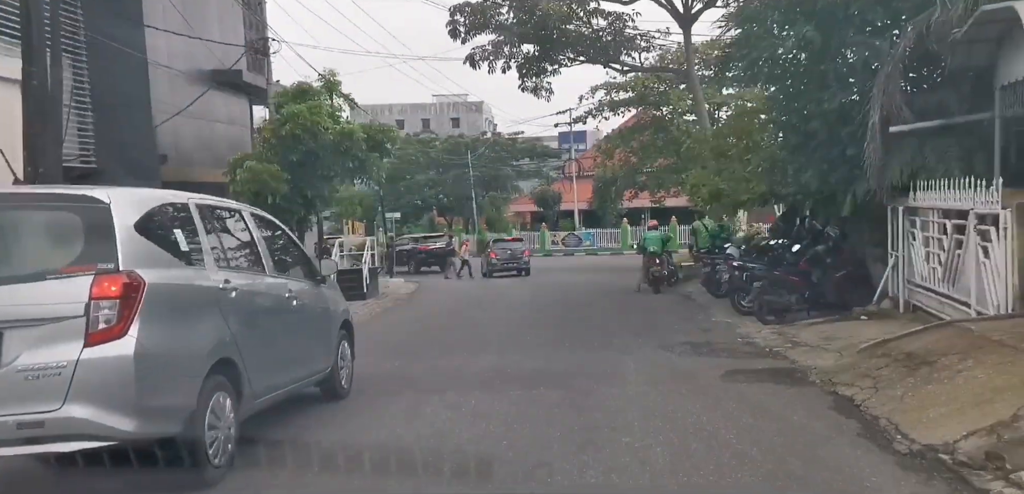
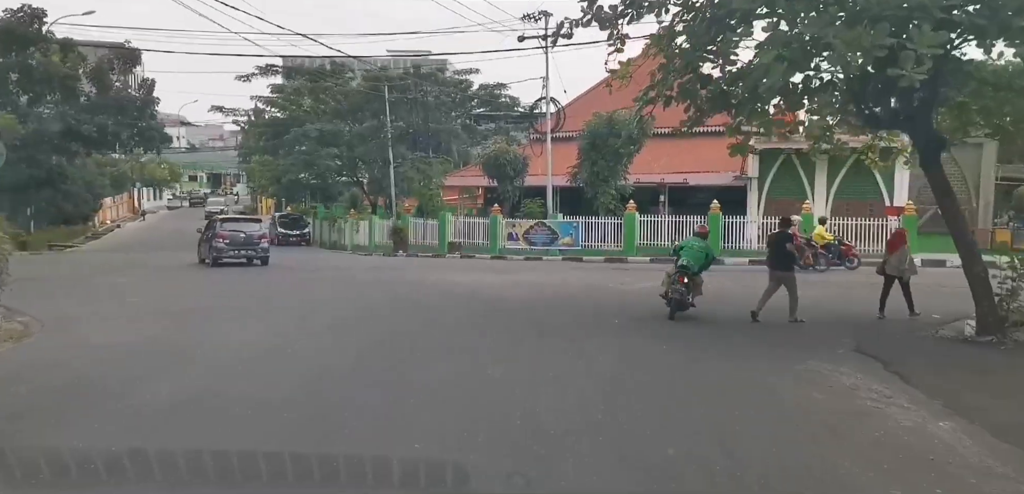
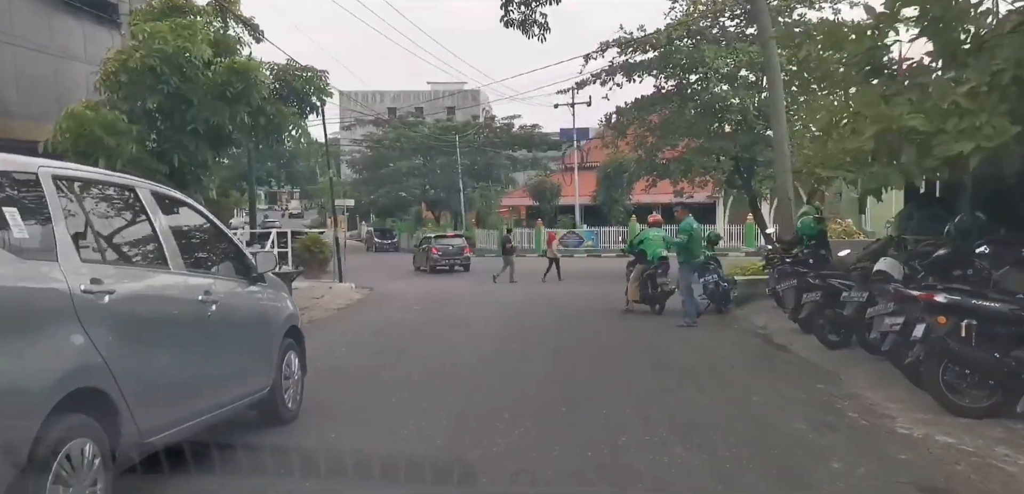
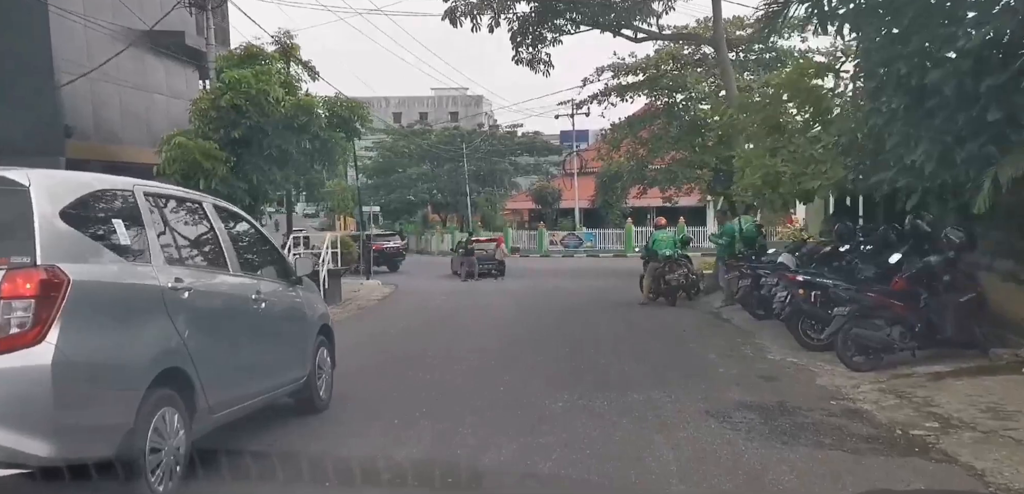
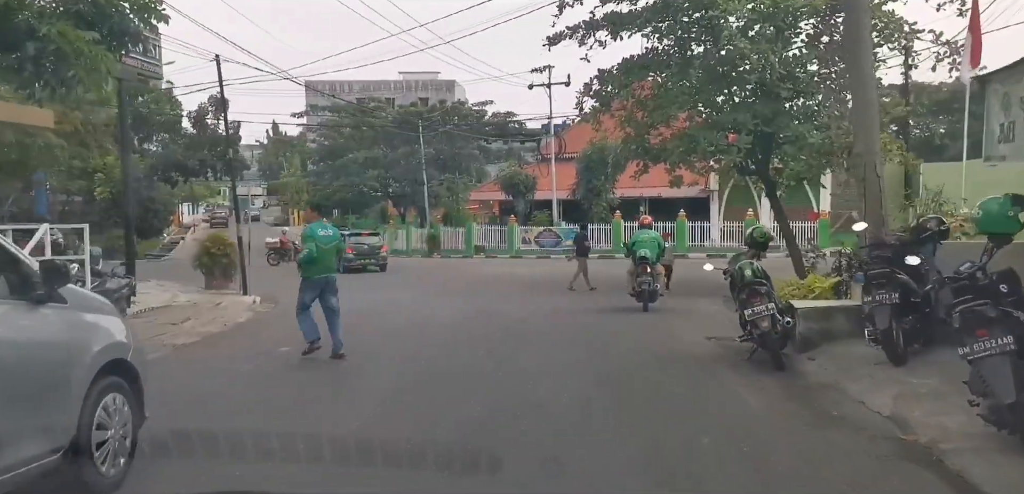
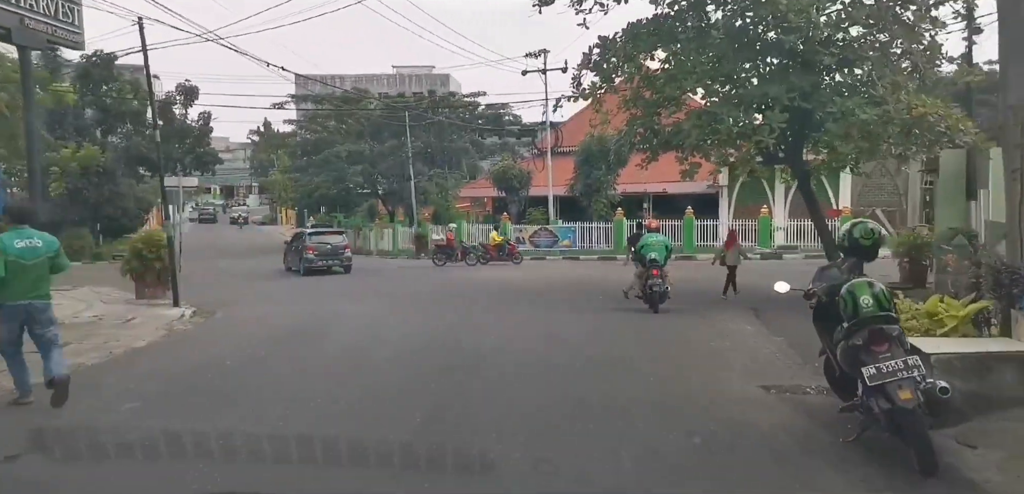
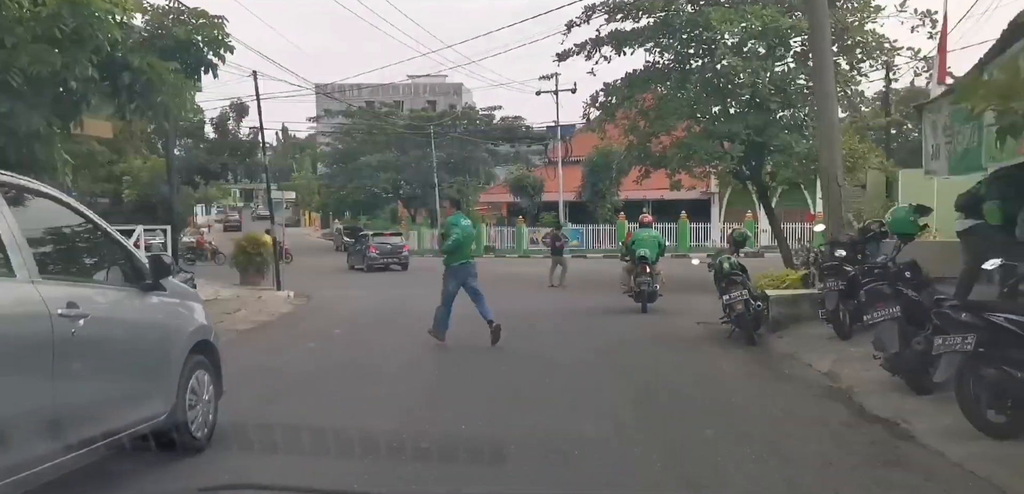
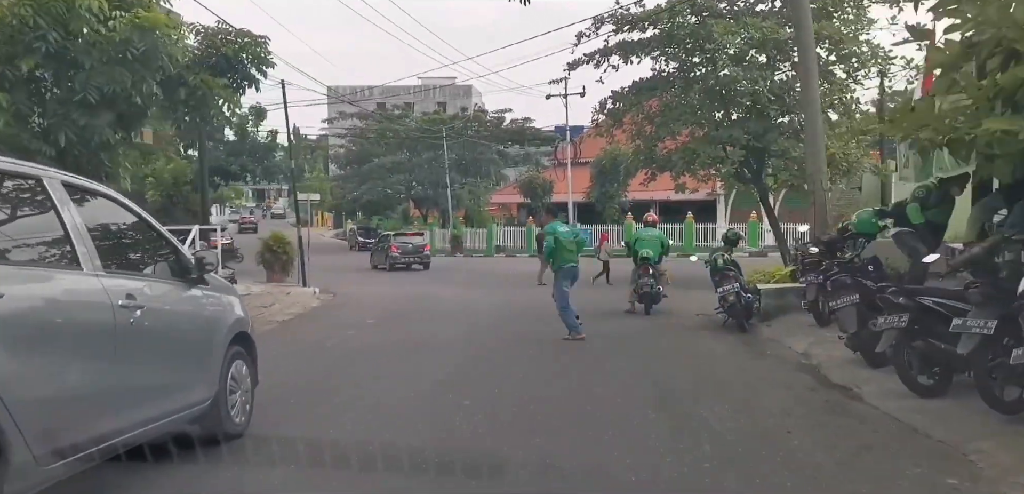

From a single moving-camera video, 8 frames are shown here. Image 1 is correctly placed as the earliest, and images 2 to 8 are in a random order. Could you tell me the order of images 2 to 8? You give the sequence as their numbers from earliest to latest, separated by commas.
4, 3, 8, 7, 5, 6, 2
